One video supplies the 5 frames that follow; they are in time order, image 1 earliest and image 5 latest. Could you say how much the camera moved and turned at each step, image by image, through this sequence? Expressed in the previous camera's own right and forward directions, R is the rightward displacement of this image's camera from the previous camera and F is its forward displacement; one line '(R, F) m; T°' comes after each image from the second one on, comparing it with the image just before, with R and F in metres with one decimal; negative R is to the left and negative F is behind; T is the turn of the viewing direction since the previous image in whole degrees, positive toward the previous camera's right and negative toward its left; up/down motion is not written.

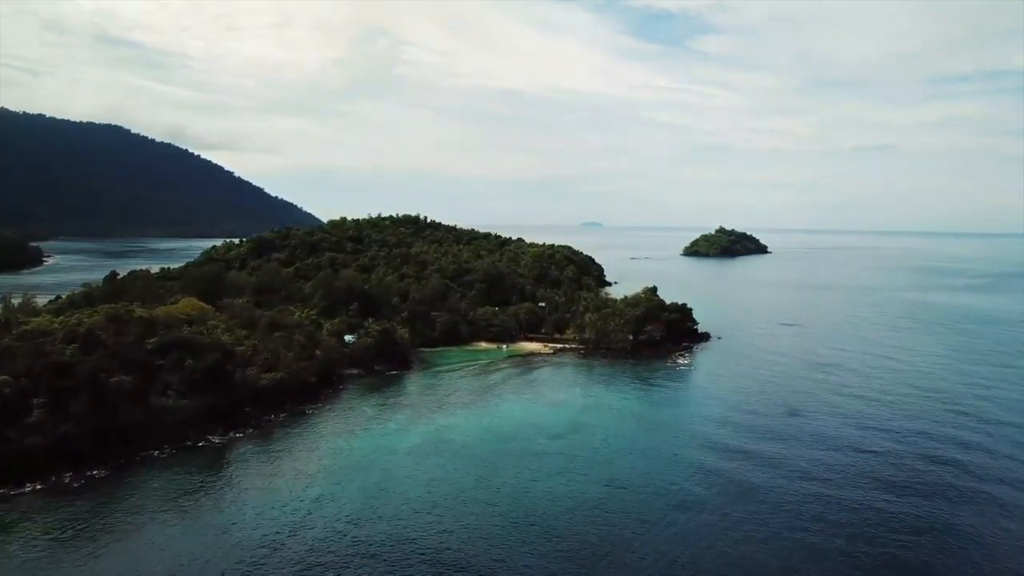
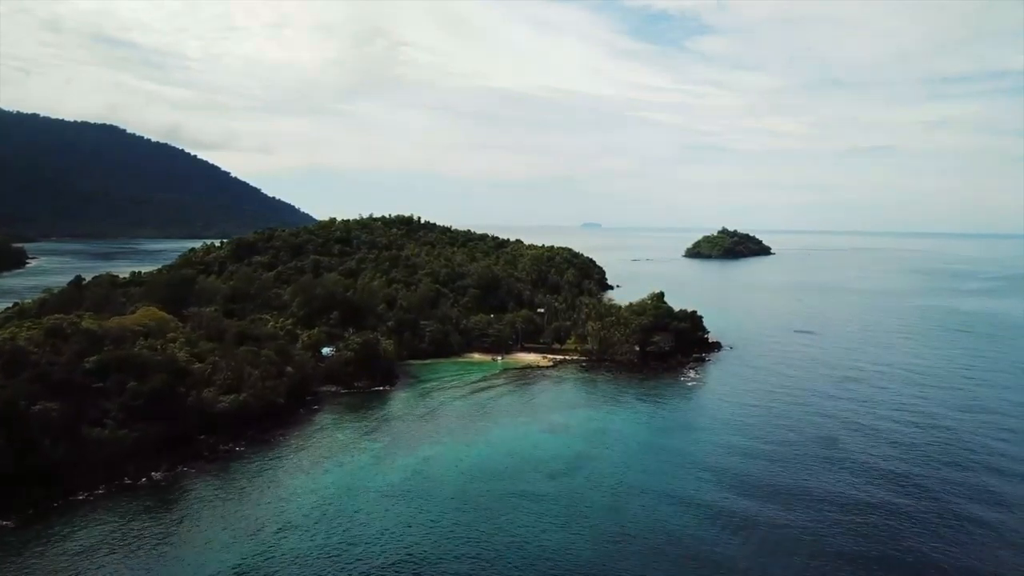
(+0.4, +6.0) m; 0°
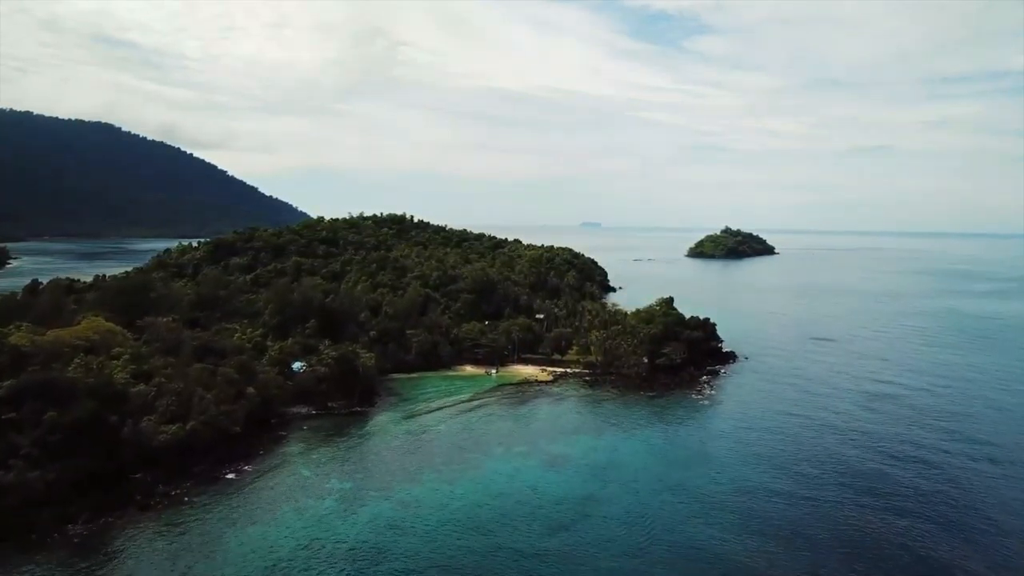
(+0.4, +6.5) m; 0°
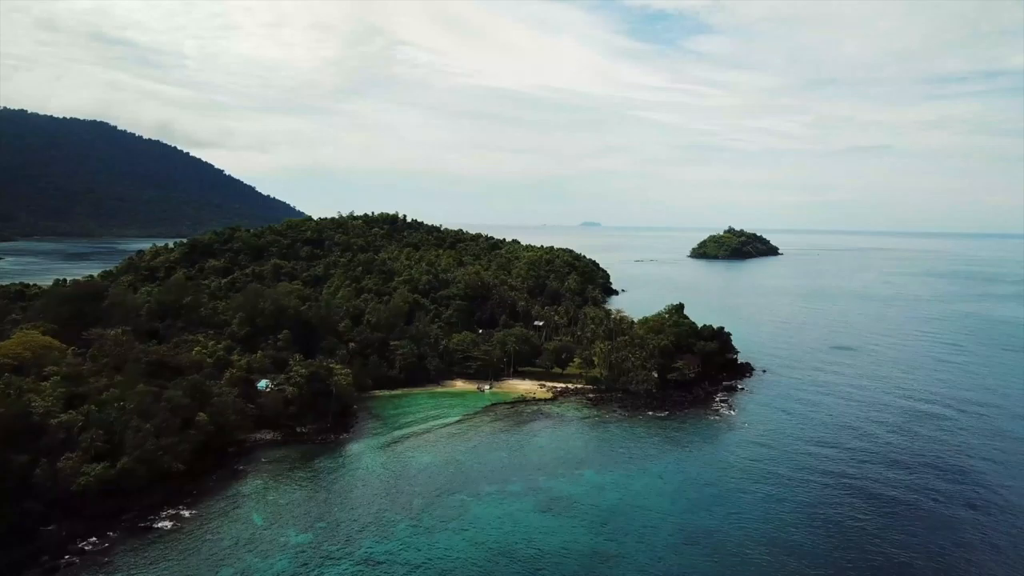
(+0.4, +6.0) m; 0°
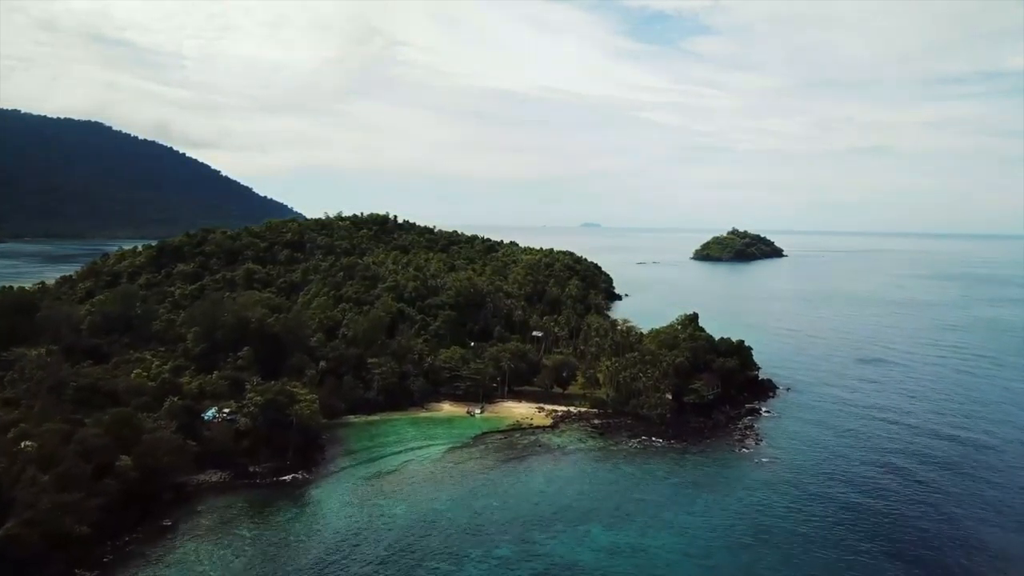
(+0.4, +6.8) m; 0°
